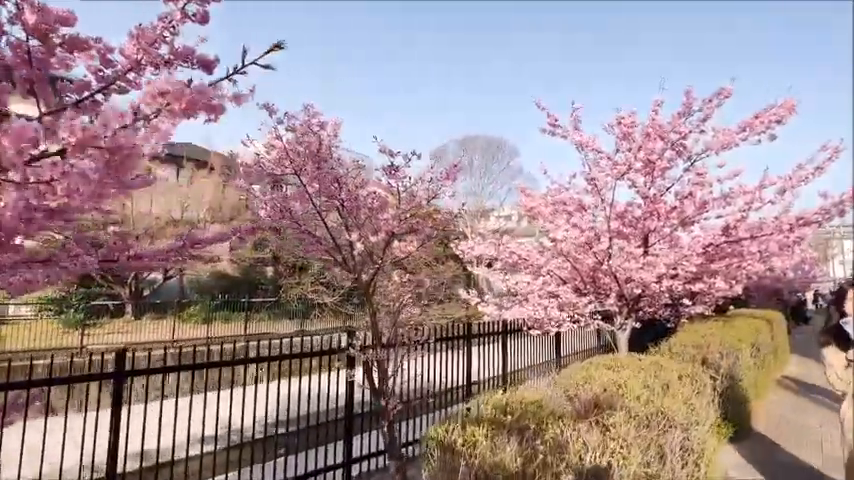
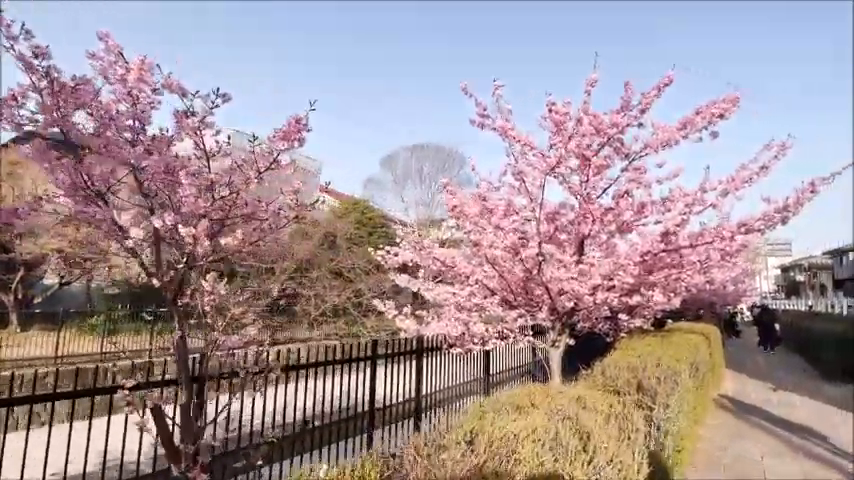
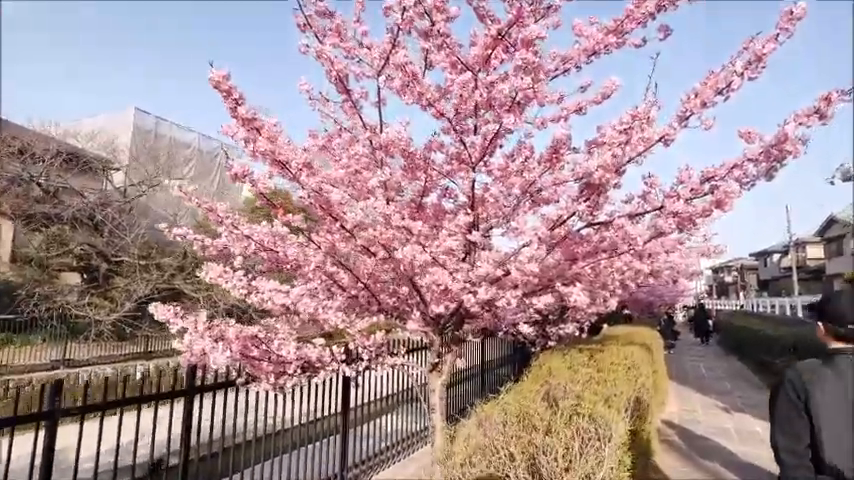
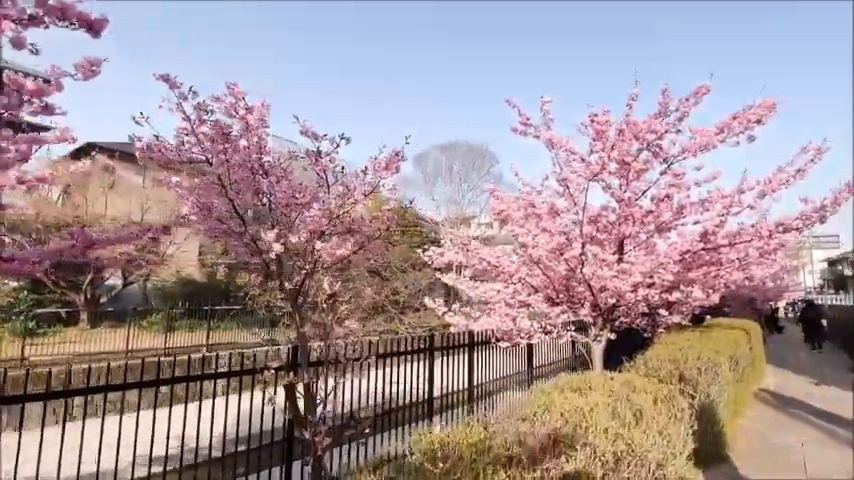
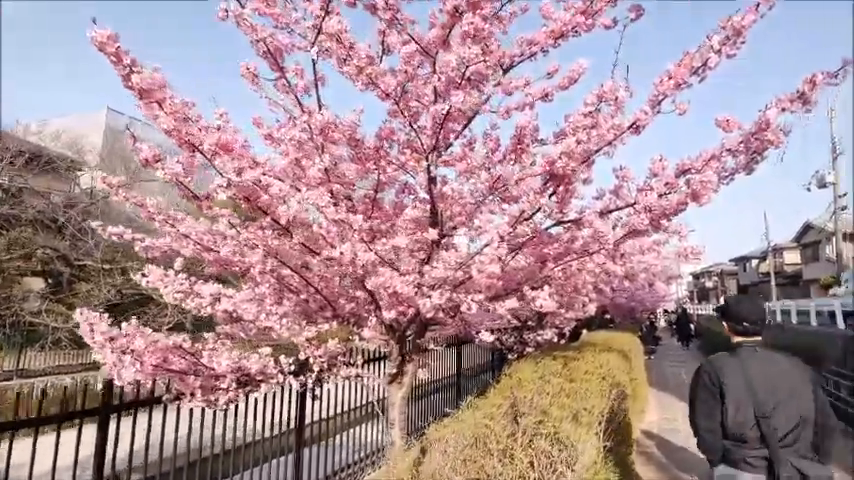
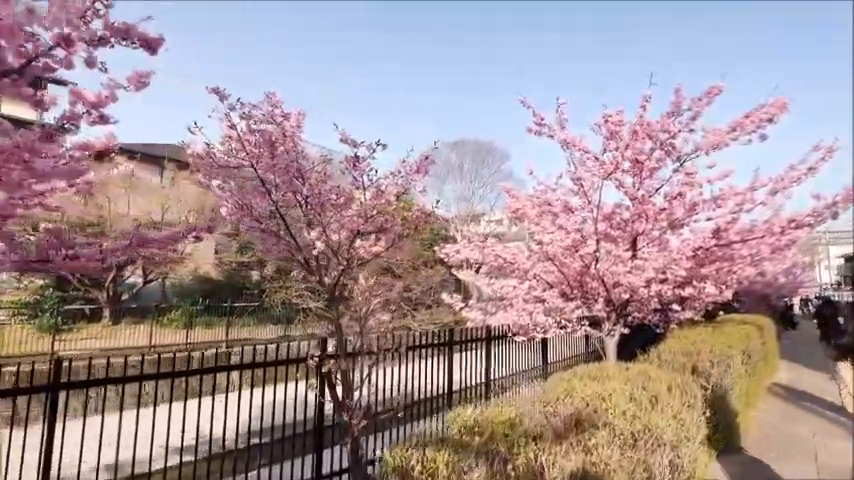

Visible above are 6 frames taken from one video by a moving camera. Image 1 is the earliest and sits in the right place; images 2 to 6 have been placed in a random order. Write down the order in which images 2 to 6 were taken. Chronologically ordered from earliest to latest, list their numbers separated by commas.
6, 4, 2, 3, 5
